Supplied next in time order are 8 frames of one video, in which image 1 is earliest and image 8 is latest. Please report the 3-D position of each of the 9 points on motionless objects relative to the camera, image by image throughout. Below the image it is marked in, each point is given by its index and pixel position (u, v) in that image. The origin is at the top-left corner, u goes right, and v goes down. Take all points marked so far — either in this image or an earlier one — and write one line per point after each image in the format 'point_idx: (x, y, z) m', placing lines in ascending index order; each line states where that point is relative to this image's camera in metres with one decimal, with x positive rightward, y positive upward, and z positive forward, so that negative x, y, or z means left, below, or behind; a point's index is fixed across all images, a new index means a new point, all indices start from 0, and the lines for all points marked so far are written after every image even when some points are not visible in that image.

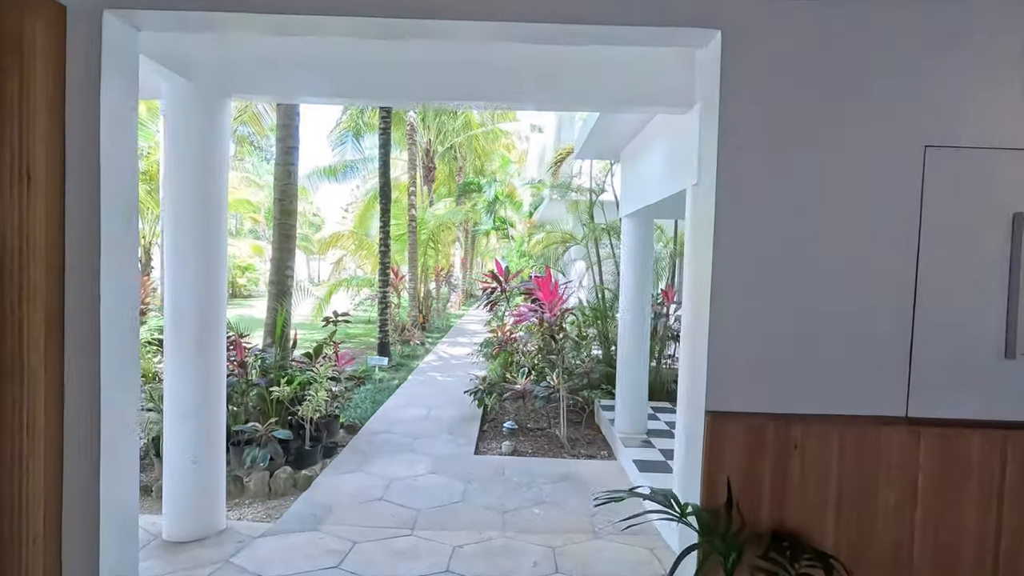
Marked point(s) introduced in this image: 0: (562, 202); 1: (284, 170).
0: (+0.9, +1.5, +8.9) m
1: (-2.3, +1.2, +5.2) m
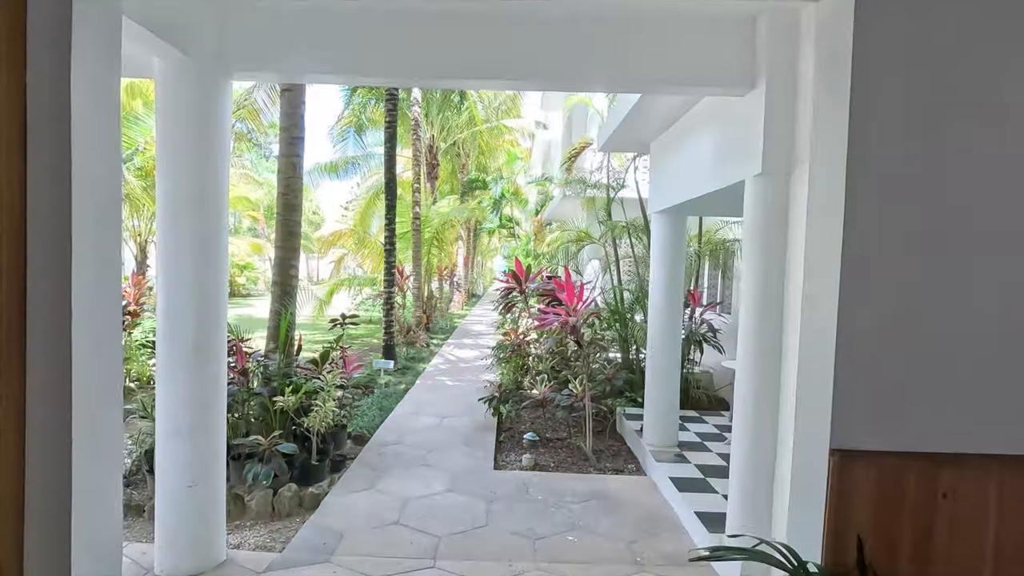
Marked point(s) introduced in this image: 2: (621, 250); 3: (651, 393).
0: (+1.0, +1.5, +8.5) m
1: (-2.1, +1.2, +4.8) m
2: (+1.5, +0.5, +7.1) m
3: (+1.3, -1.0, +4.8) m
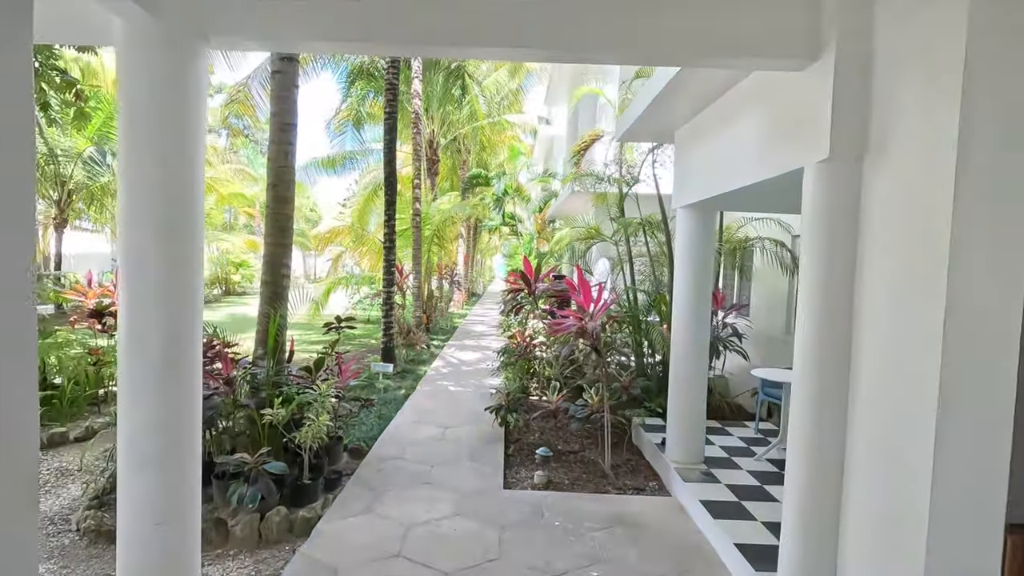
0: (+1.1, +1.5, +8.1) m
1: (-2.0, +1.2, +4.4) m
2: (+1.6, +0.5, +6.7) m
3: (+1.4, -1.0, +4.4) m
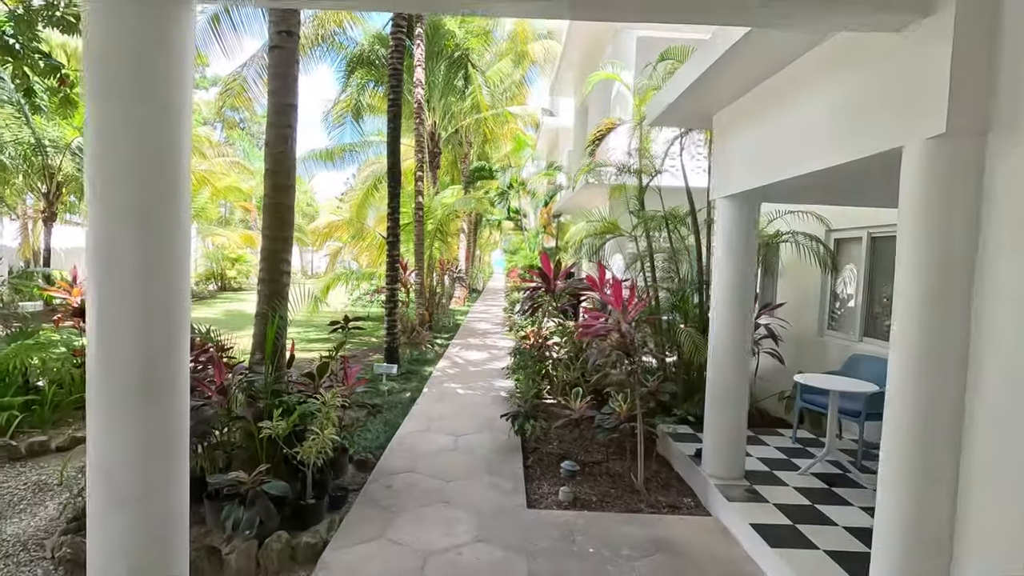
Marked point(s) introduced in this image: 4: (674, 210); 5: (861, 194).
0: (+1.3, +1.5, +7.7) m
1: (-1.8, +1.2, +4.0) m
2: (+1.8, +0.5, +6.3) m
3: (+1.6, -1.0, +4.0) m
4: (+1.9, +0.9, +6.0) m
5: (+2.7, +0.7, +4.0) m
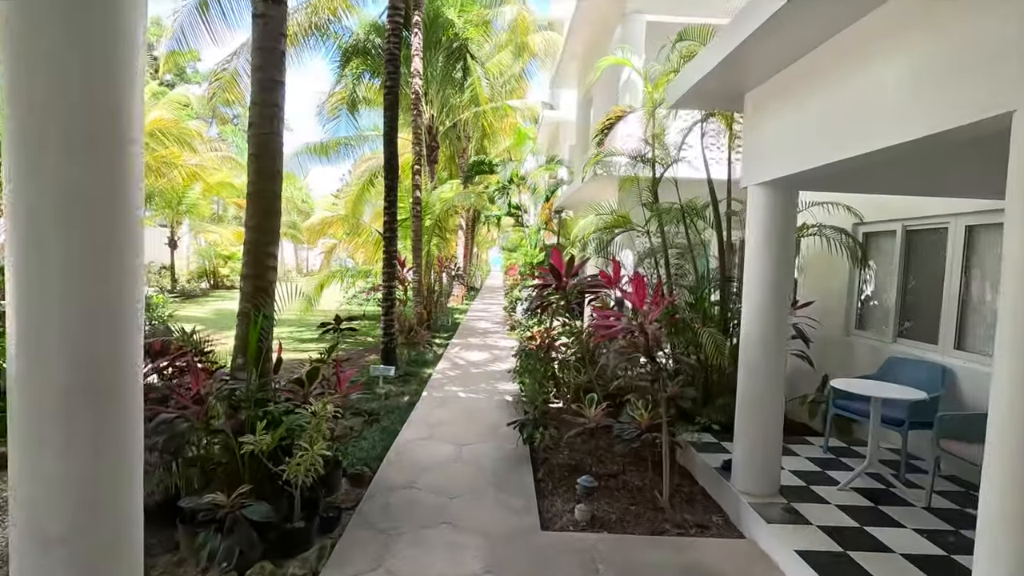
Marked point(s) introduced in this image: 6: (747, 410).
0: (+1.3, +1.5, +7.3) m
1: (-1.7, +1.2, +3.6) m
2: (+1.8, +0.6, +6.0) m
3: (+1.6, -0.9, +3.6) m
4: (+1.9, +0.9, +5.6) m
5: (+2.8, +0.8, +3.7) m
6: (+1.7, -0.9, +3.6) m
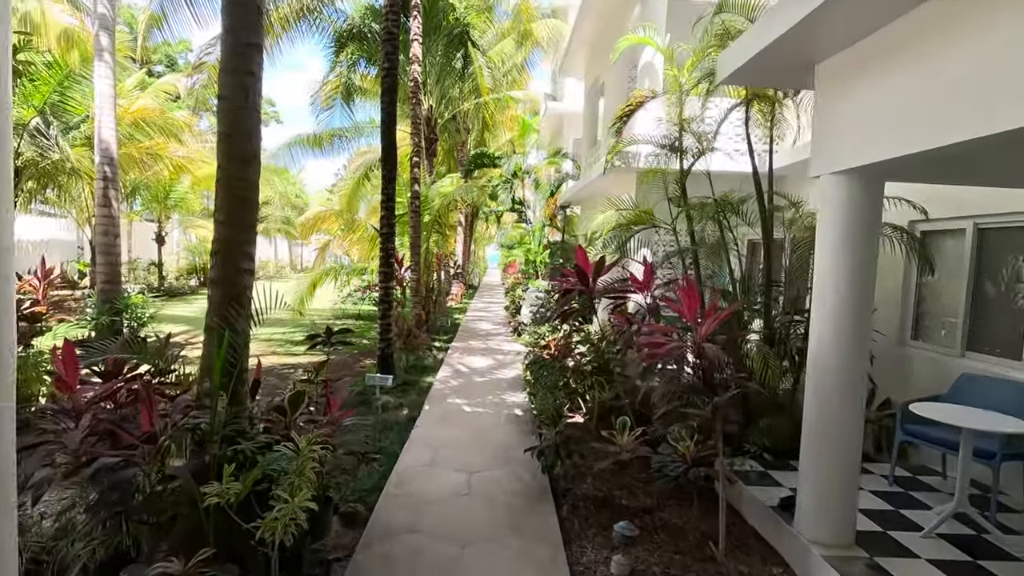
0: (+1.5, +1.5, +6.7) m
1: (-1.6, +1.2, +2.9) m
2: (+2.0, +0.5, +5.4) m
3: (+1.8, -1.0, +3.1) m
4: (+2.1, +0.9, +5.0) m
5: (+2.9, +0.7, +3.1) m
6: (+1.8, -0.9, +3.0) m
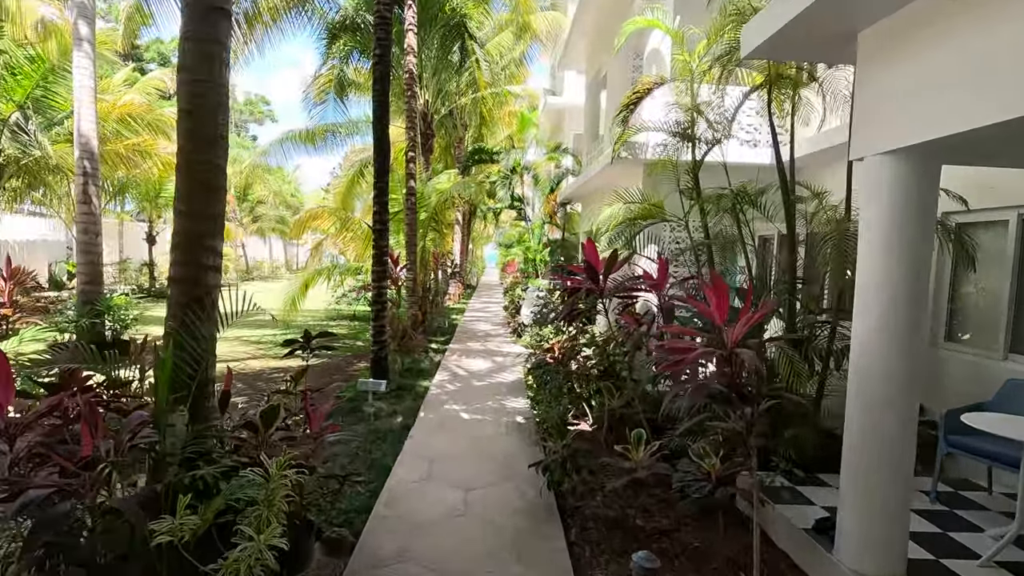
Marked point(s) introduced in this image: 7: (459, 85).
0: (+1.5, +1.5, +6.4) m
1: (-1.6, +1.2, +2.6) m
2: (+2.0, +0.6, +5.0) m
3: (+1.8, -1.0, +2.7) m
4: (+2.1, +0.9, +4.6) m
5: (+3.0, +0.7, +2.7) m
6: (+1.8, -0.9, +2.7) m
7: (-1.2, +4.5, +11.1) m
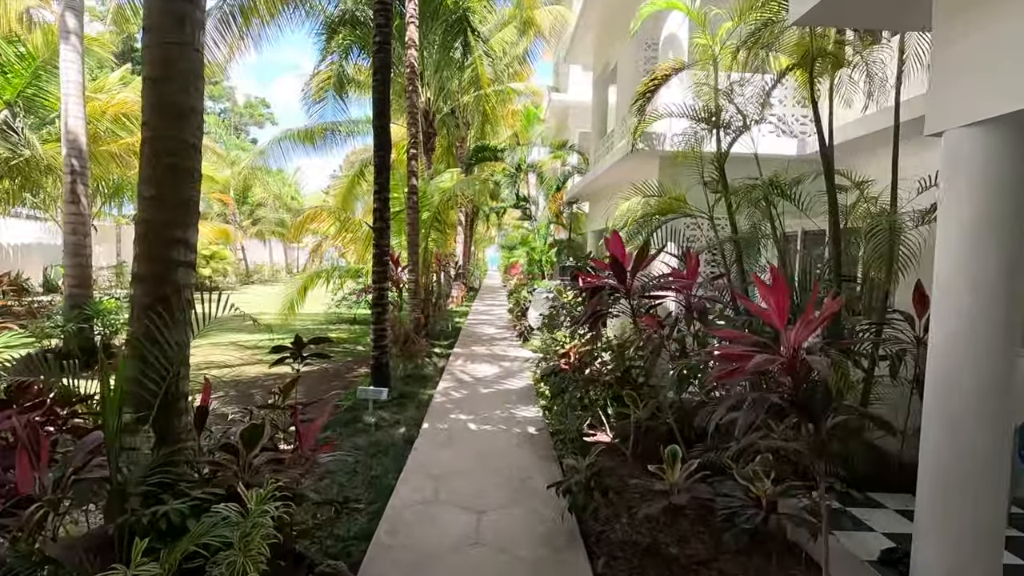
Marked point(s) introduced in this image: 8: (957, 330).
0: (+1.6, +1.5, +6.0) m
1: (-1.5, +1.2, +2.2) m
2: (+2.1, +0.6, +4.6) m
3: (+1.9, -1.0, +2.3) m
4: (+2.2, +0.9, +4.3) m
5: (+3.1, +0.7, +2.3) m
6: (+1.9, -0.9, +2.3) m
7: (-1.1, +4.4, +10.8) m
8: (+1.9, -0.2, +2.3) m
